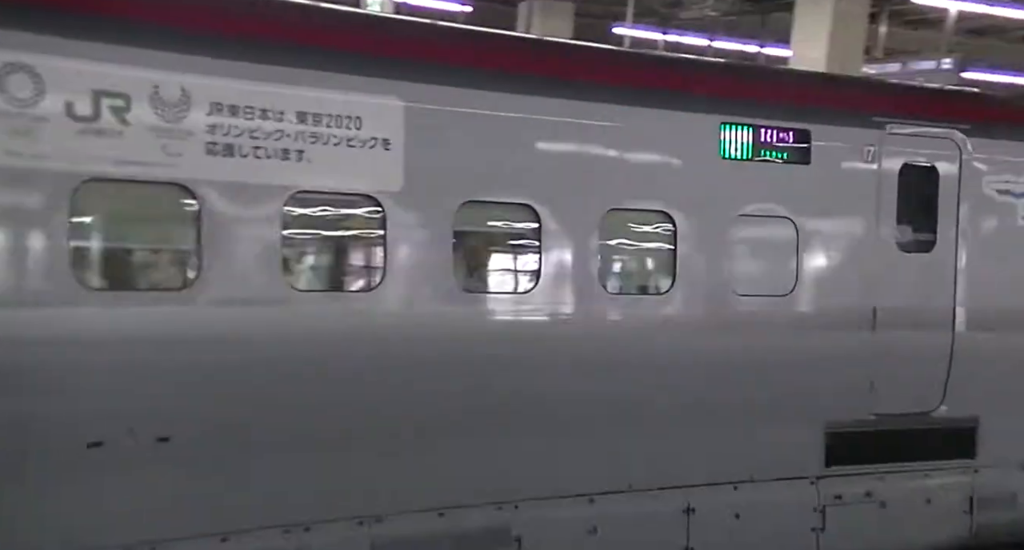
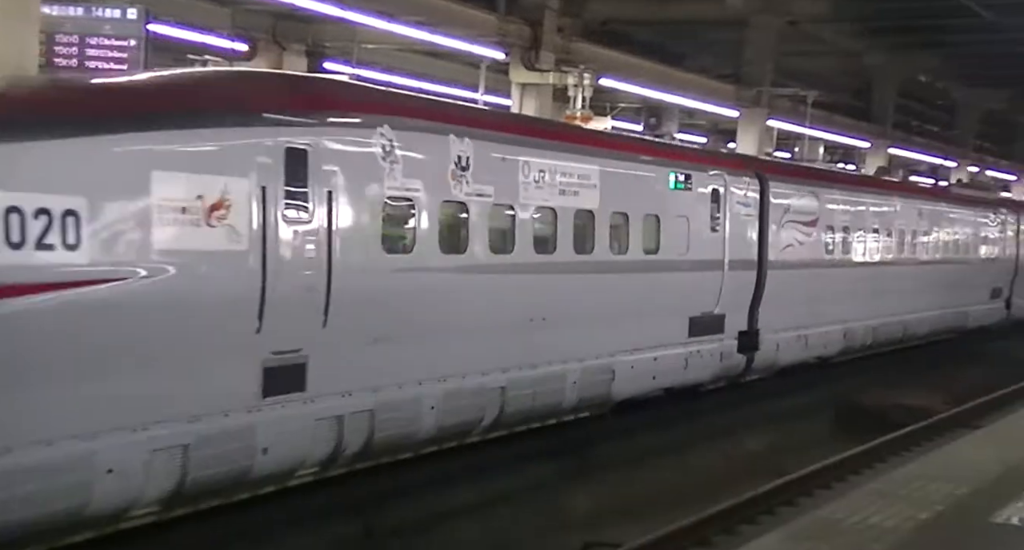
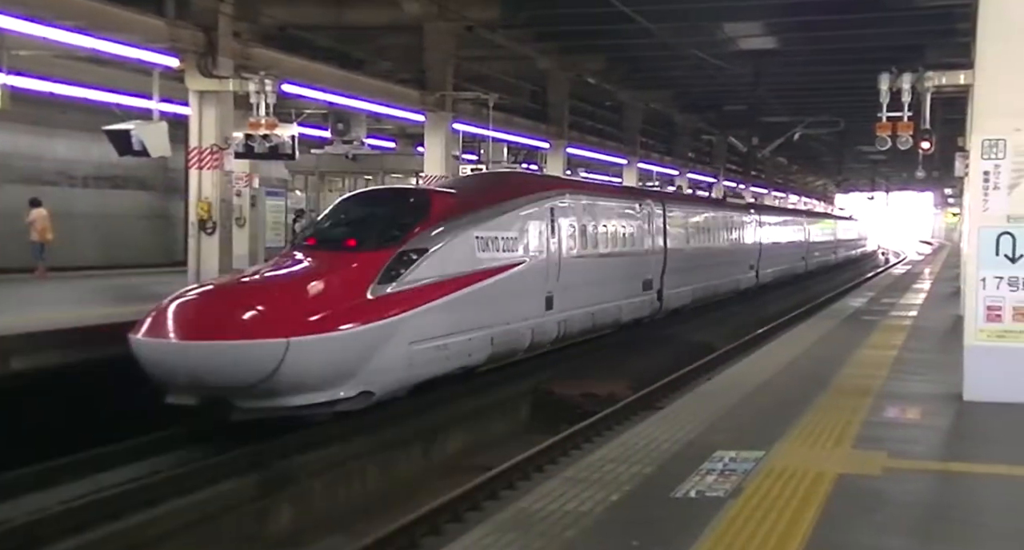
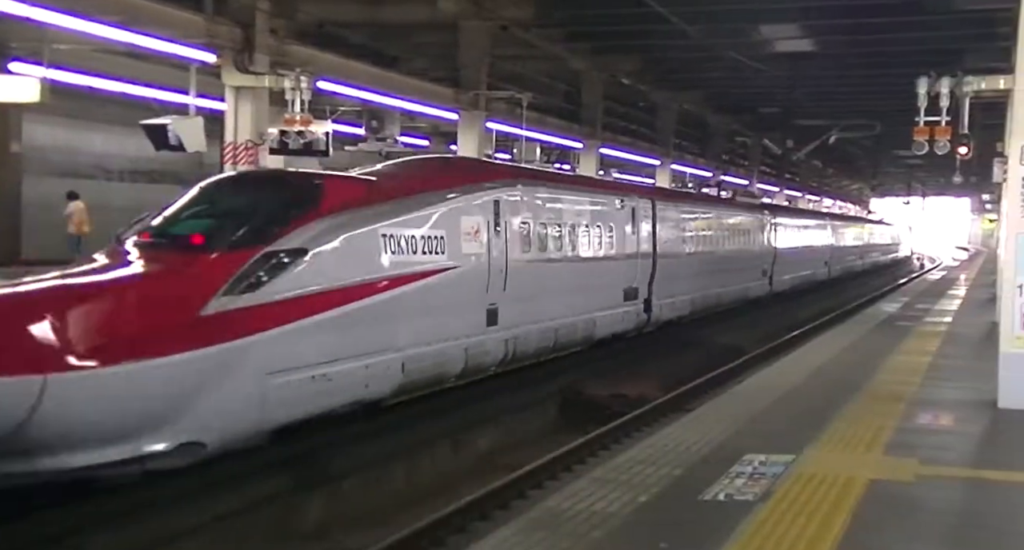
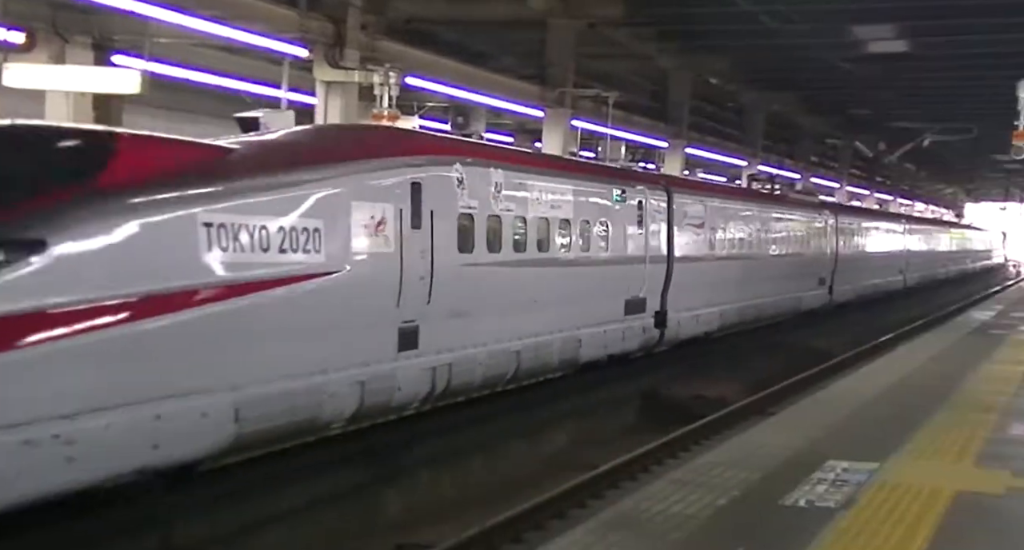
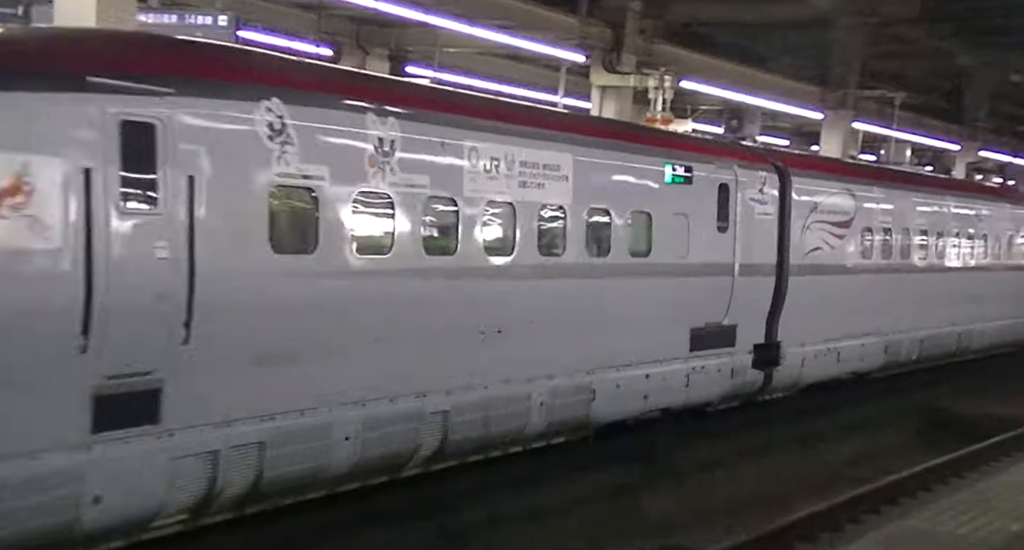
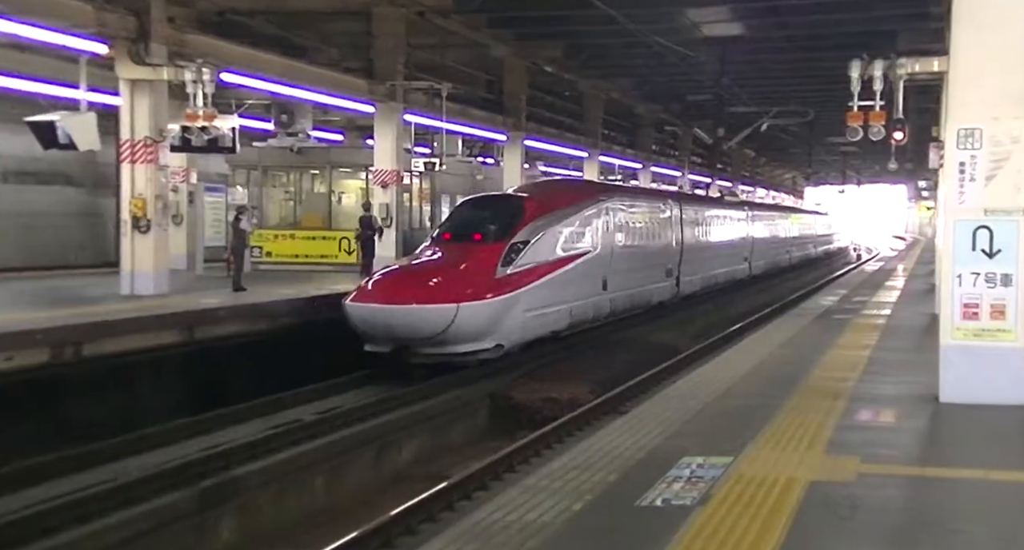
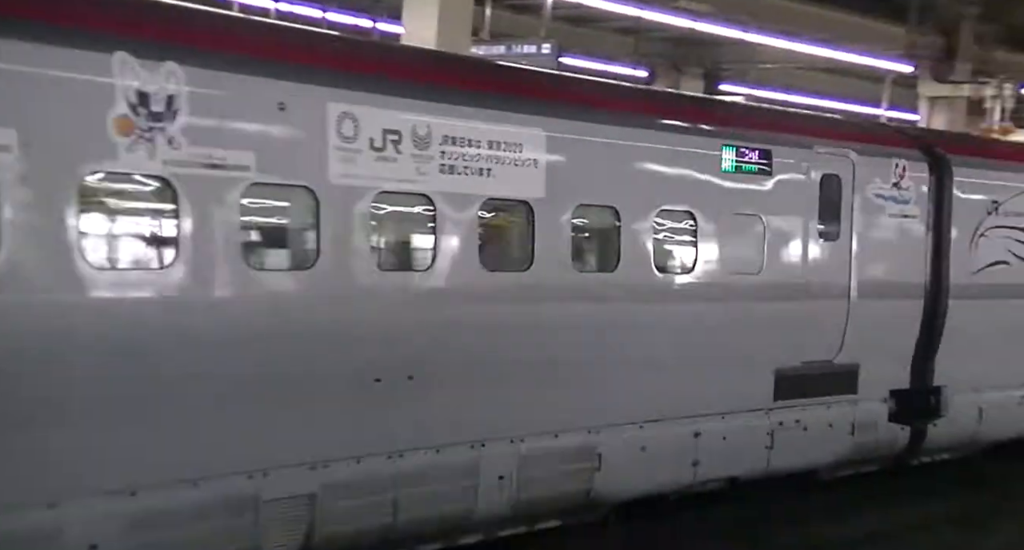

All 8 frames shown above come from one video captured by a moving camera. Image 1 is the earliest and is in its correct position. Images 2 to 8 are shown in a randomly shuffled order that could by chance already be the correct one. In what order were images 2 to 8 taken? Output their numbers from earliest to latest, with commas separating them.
8, 6, 2, 5, 4, 3, 7
